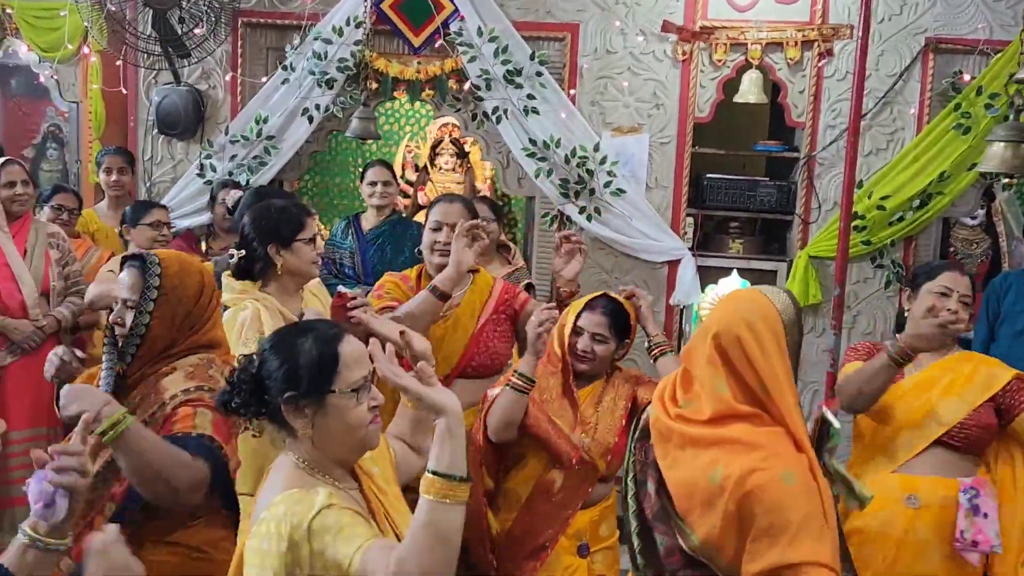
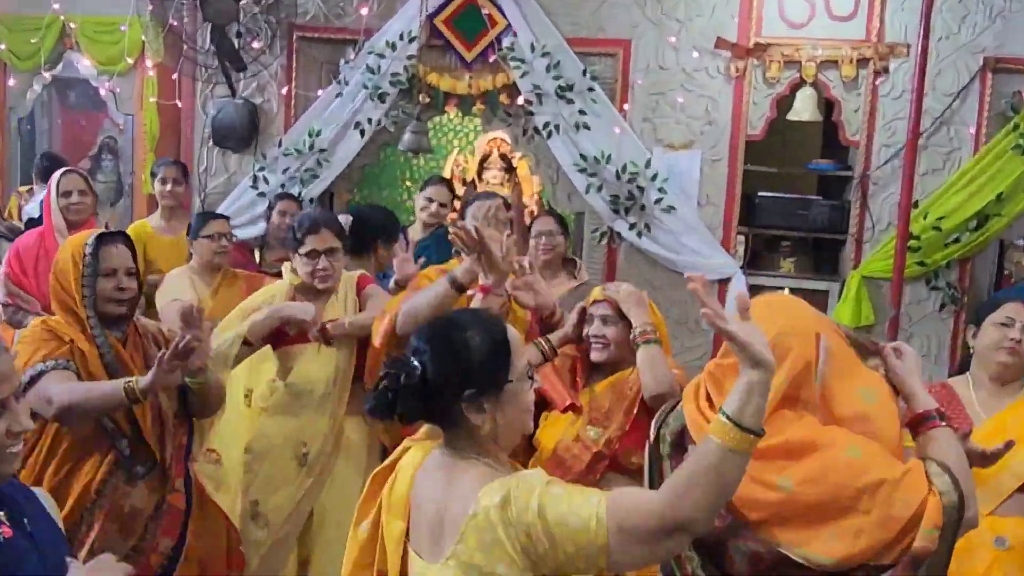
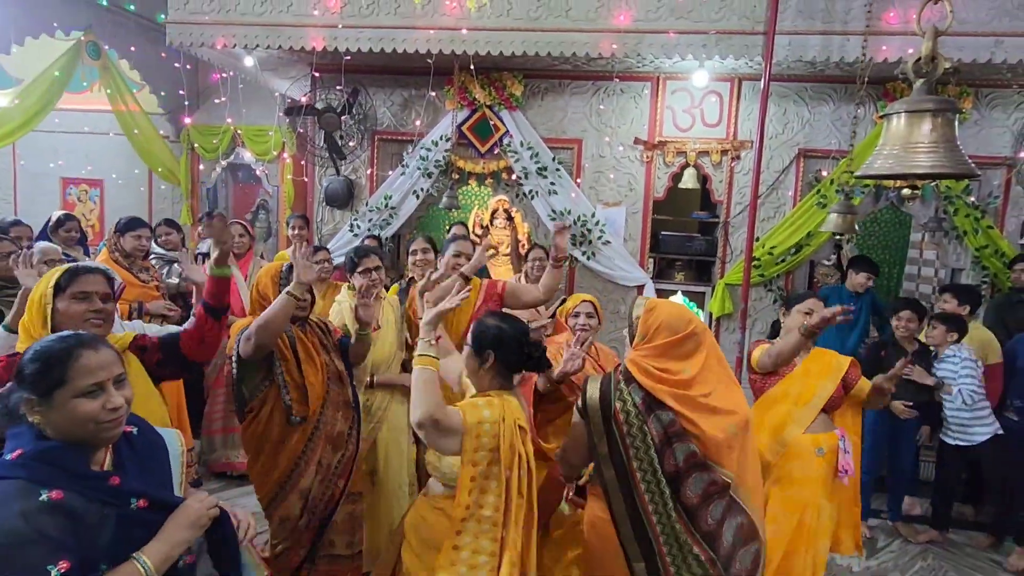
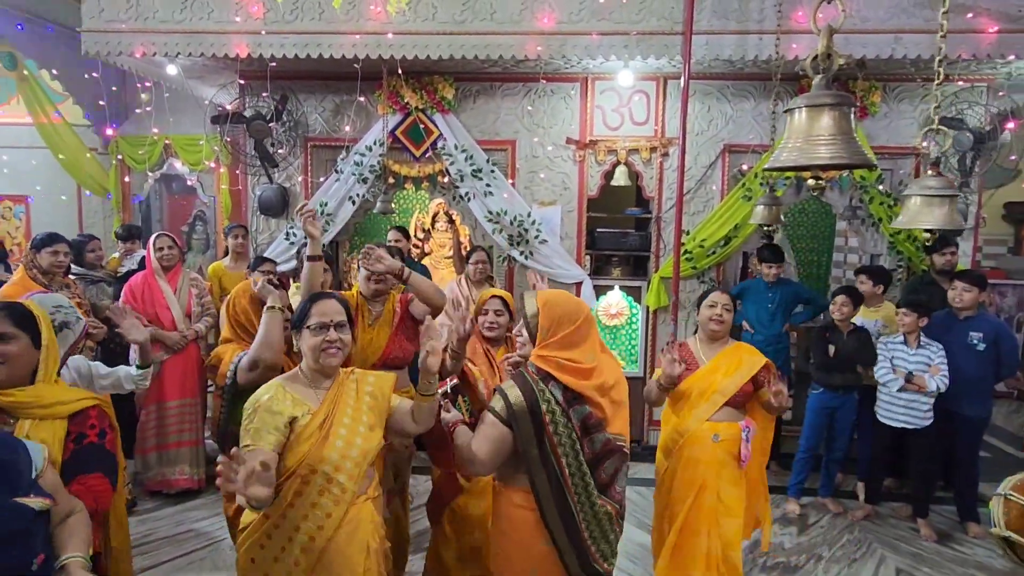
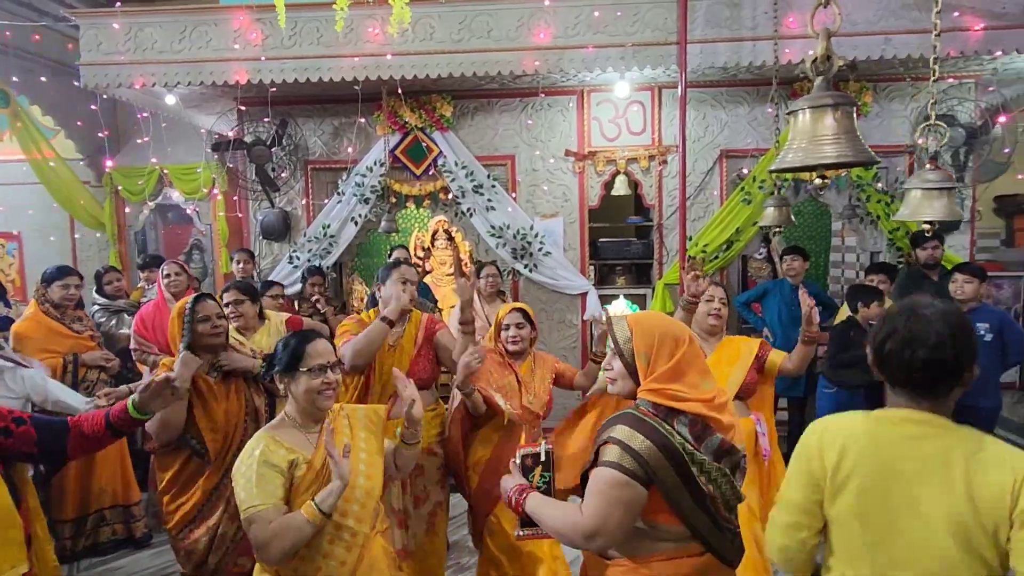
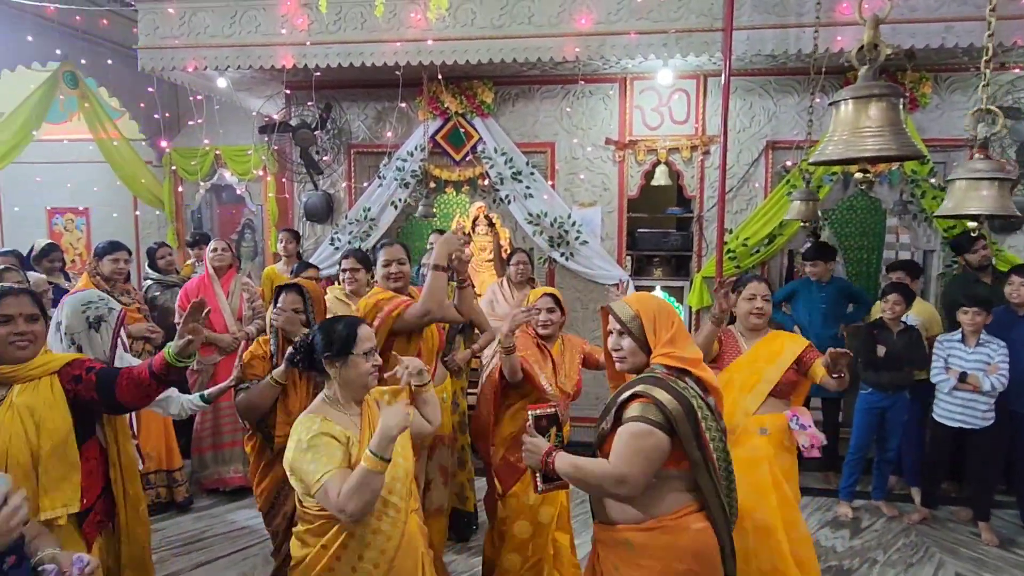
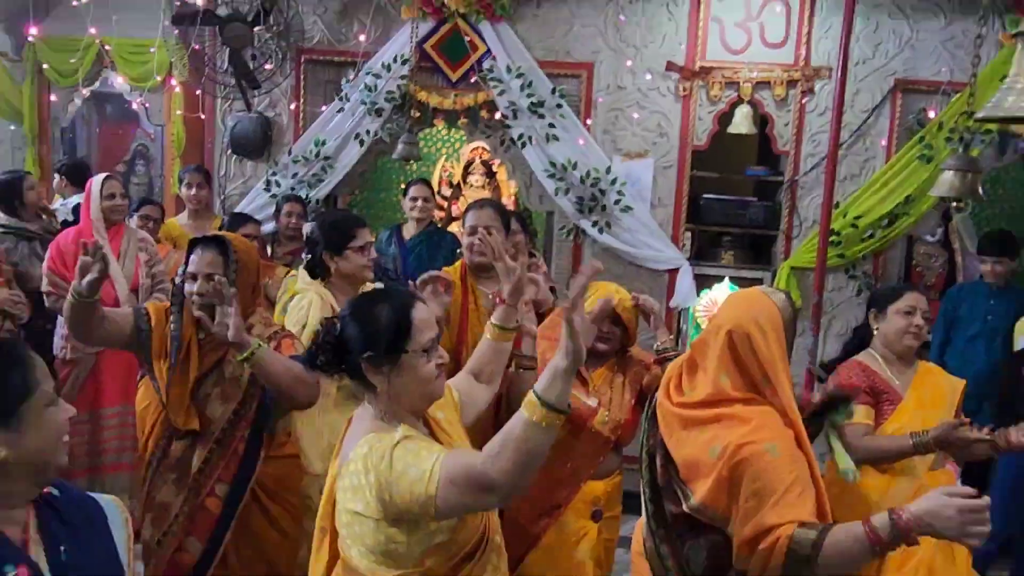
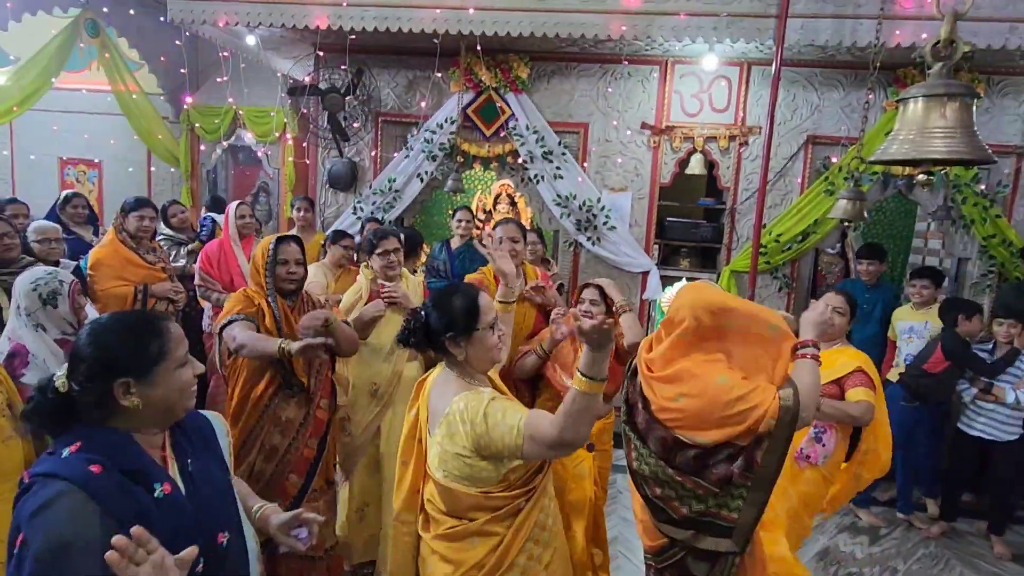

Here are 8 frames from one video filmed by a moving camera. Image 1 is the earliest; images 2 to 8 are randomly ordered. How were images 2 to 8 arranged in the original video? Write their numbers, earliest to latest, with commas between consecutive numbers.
7, 8, 2, 3, 4, 6, 5
